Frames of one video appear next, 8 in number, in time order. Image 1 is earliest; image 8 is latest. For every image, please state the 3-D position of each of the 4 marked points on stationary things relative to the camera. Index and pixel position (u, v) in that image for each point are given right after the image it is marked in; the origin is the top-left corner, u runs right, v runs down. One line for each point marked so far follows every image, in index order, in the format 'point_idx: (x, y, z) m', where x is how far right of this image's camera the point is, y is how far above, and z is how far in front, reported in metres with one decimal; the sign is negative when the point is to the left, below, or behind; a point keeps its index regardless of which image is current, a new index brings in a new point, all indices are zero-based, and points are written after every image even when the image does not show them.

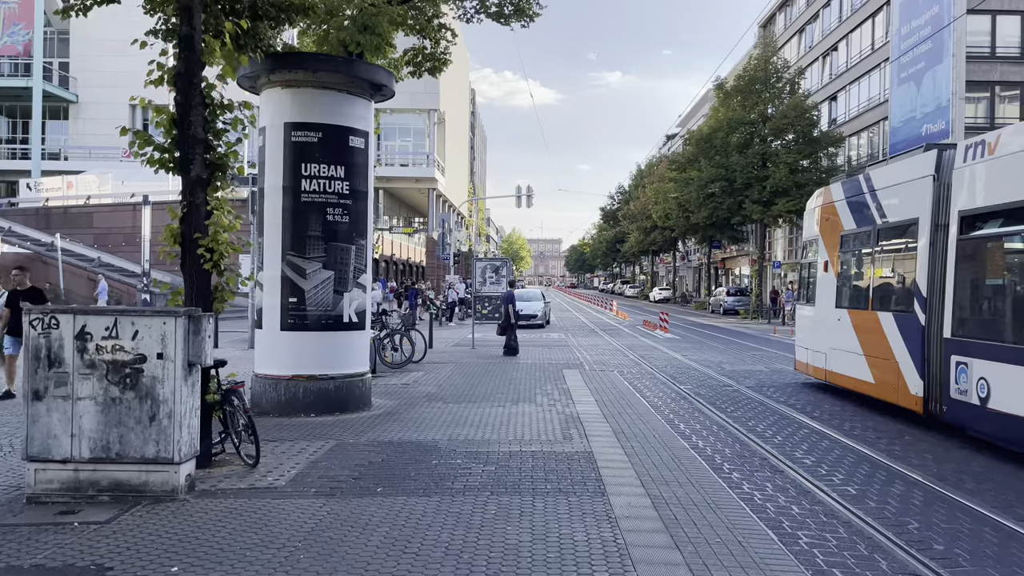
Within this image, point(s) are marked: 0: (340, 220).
0: (-2.2, +0.8, +10.1) m
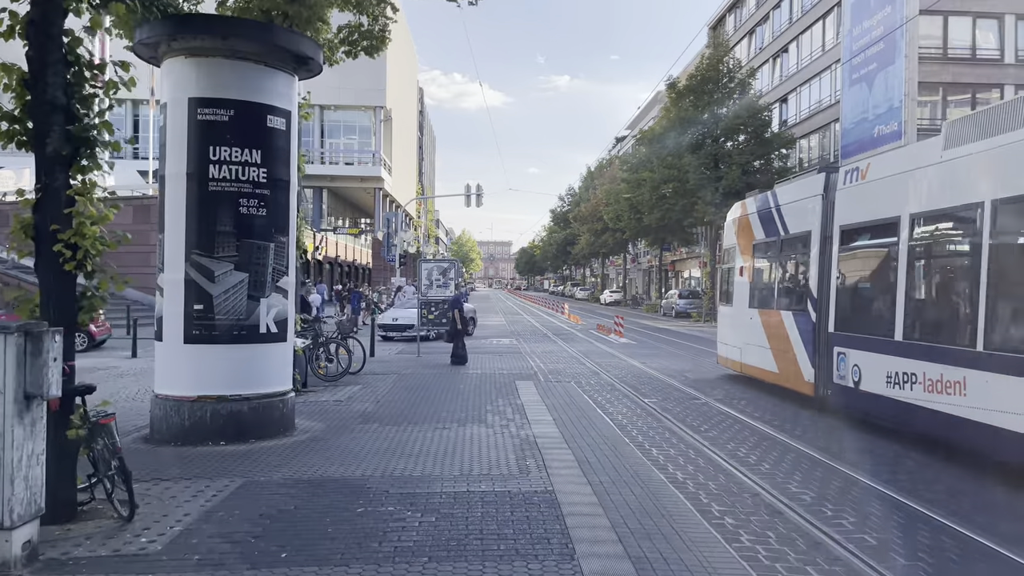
0: (-2.7, +0.8, +8.6) m
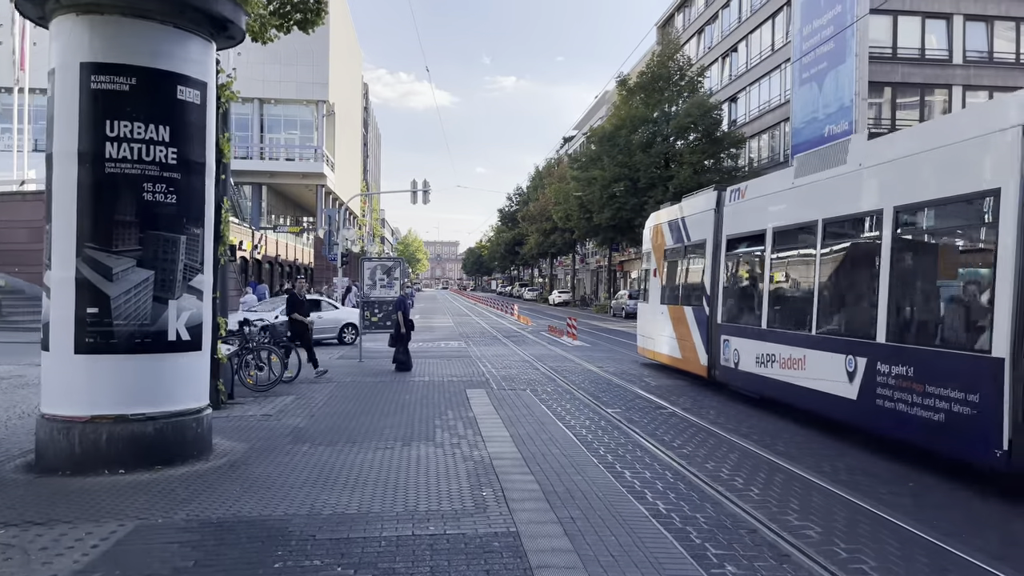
0: (-3.2, +0.8, +7.3) m
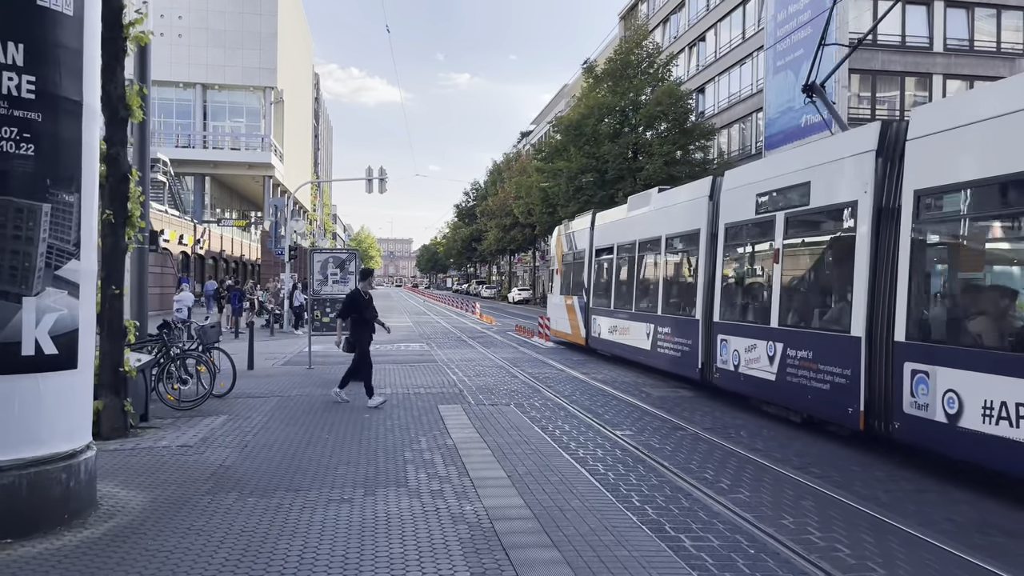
0: (-3.1, +0.9, +5.1) m
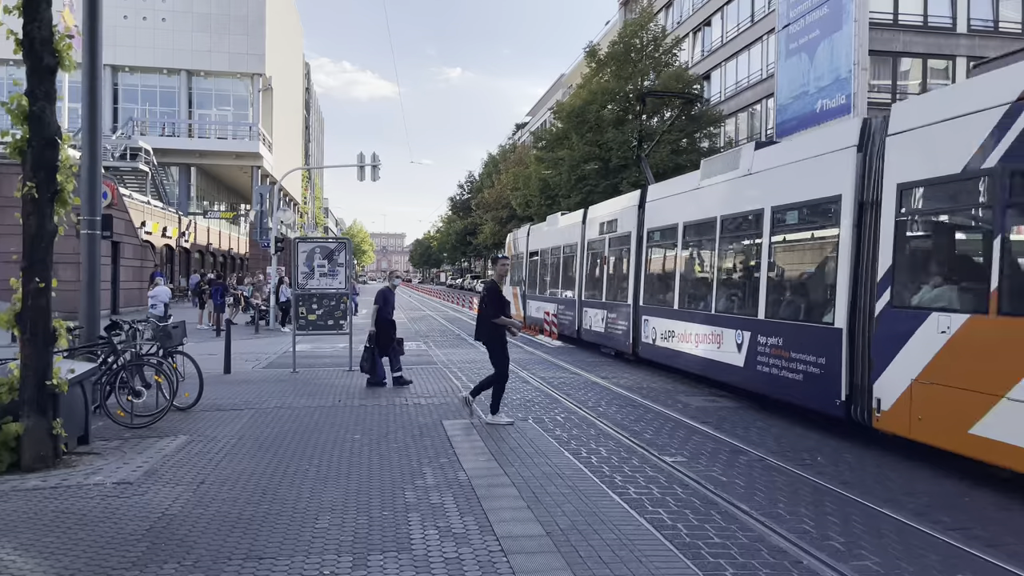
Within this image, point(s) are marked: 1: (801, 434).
0: (-2.9, +0.9, +3.3) m
1: (+3.0, -1.5, +8.4) m
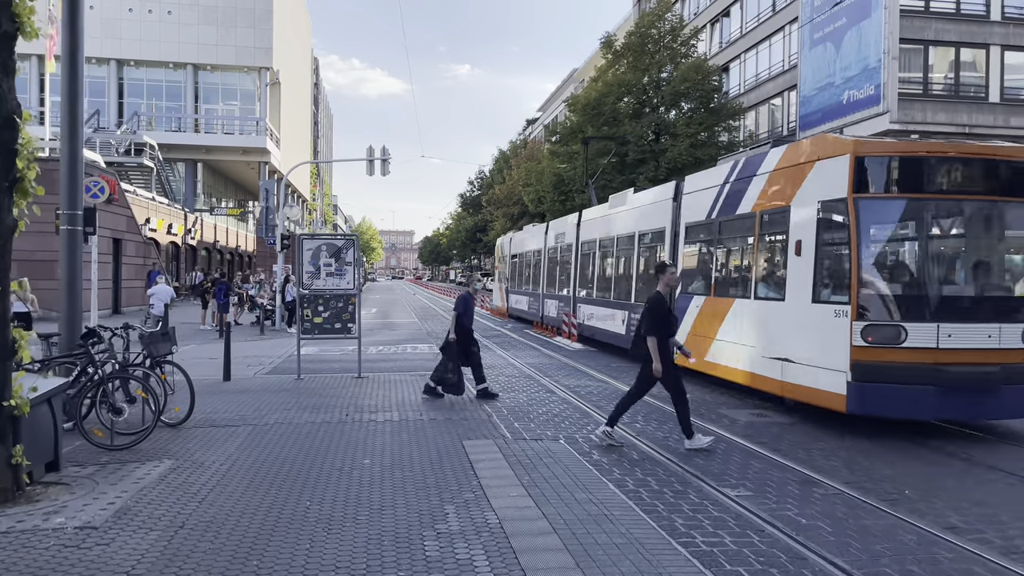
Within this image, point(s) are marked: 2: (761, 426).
0: (-2.6, +0.8, +2.3) m
1: (+3.3, -1.5, +7.4) m
2: (+2.7, -1.5, +8.9) m
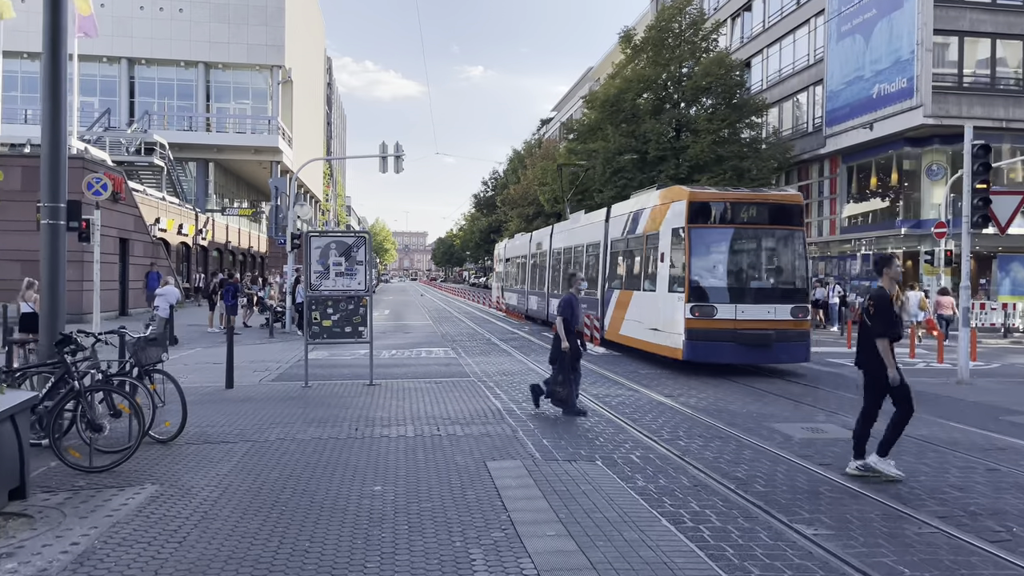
0: (-2.5, +0.9, +1.5) m
1: (+3.5, -1.5, +6.4) m
2: (+3.0, -1.5, +8.0) m
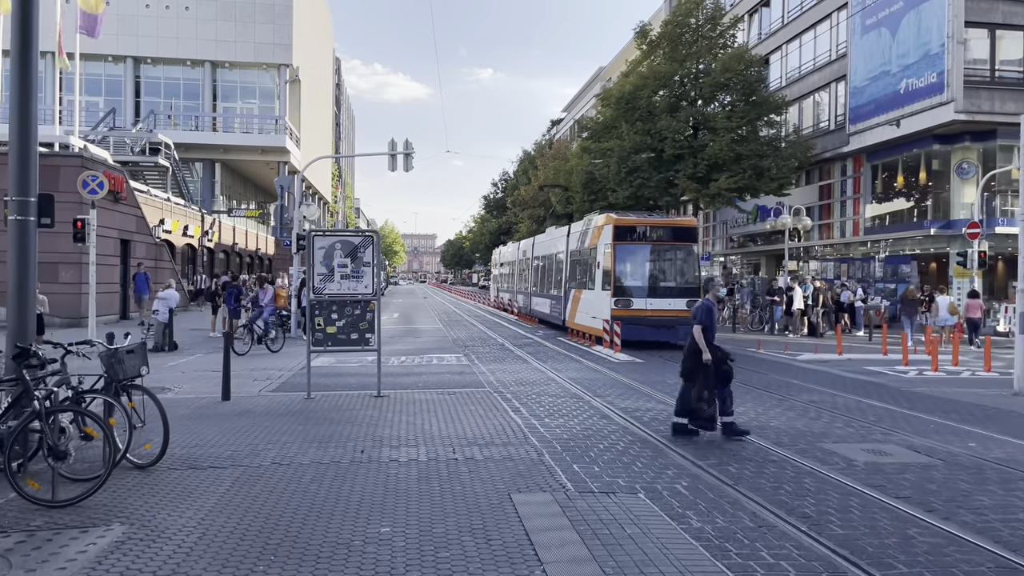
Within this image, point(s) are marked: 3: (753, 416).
0: (-2.3, +0.8, +0.6) m
1: (+3.7, -1.6, +5.4) m
2: (+3.2, -1.6, +7.0) m
3: (+3.0, -1.5, +9.5) m
